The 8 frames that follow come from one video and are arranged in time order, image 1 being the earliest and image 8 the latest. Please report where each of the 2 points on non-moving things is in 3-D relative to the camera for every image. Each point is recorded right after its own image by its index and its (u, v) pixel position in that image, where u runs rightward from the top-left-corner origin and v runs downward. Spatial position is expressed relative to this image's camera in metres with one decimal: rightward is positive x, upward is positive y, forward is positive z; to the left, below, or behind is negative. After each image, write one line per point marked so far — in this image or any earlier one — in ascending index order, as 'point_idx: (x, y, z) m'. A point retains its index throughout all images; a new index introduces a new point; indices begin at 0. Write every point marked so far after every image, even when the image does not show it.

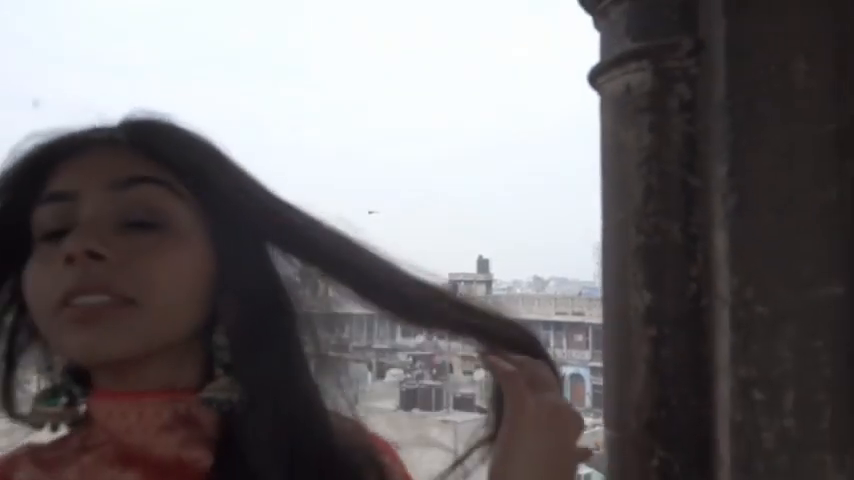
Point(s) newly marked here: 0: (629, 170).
0: (+0.3, +0.1, +0.9) m
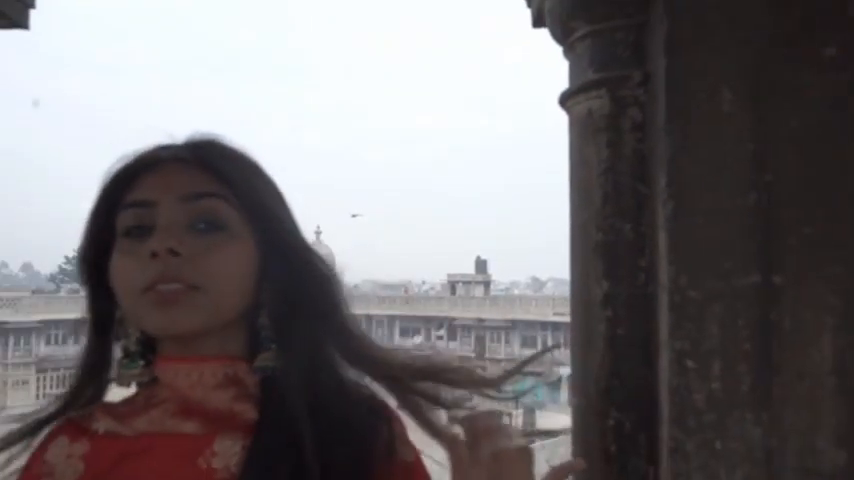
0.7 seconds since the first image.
0: (+0.3, +0.1, +1.1) m
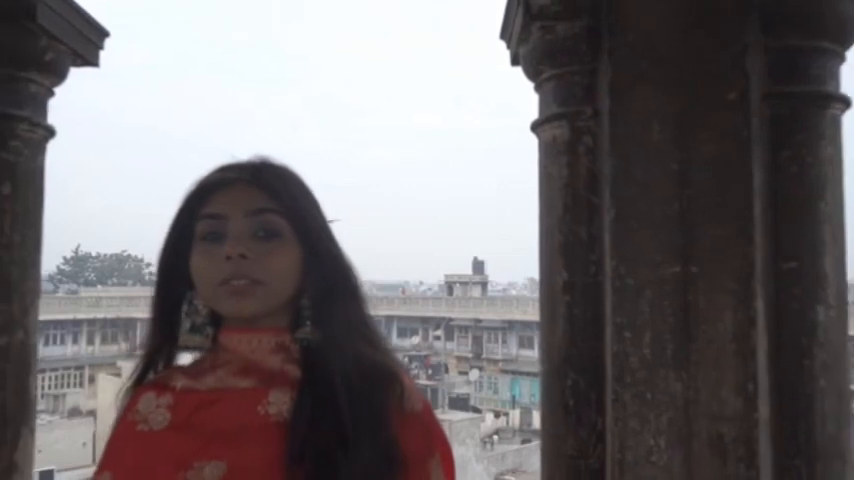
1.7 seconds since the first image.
0: (+0.2, +0.1, +1.4) m
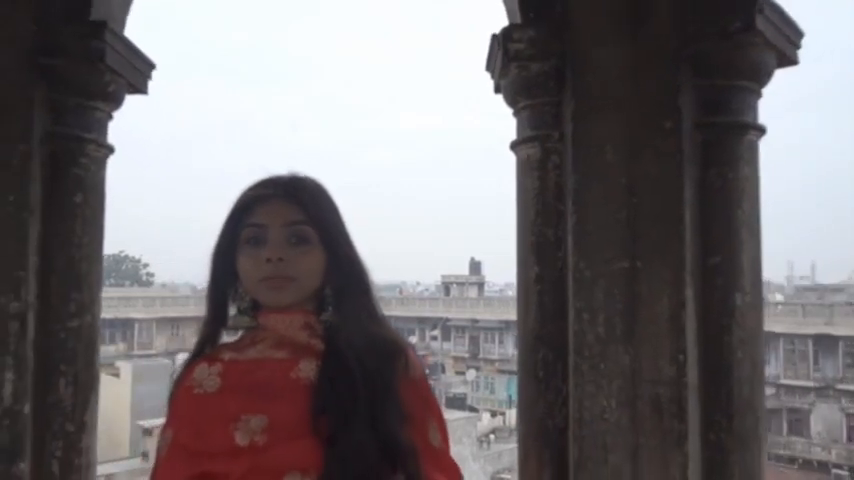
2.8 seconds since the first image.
0: (+0.2, +0.1, +1.7) m
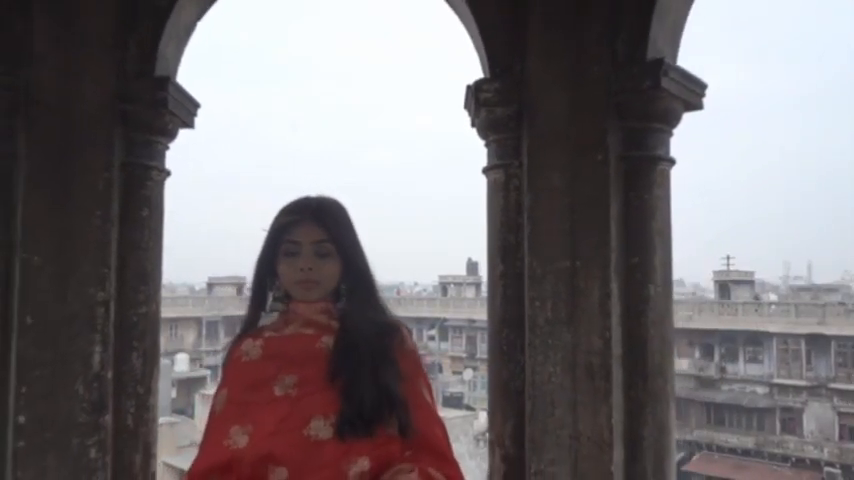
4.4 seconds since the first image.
0: (+0.2, +0.1, +2.1) m
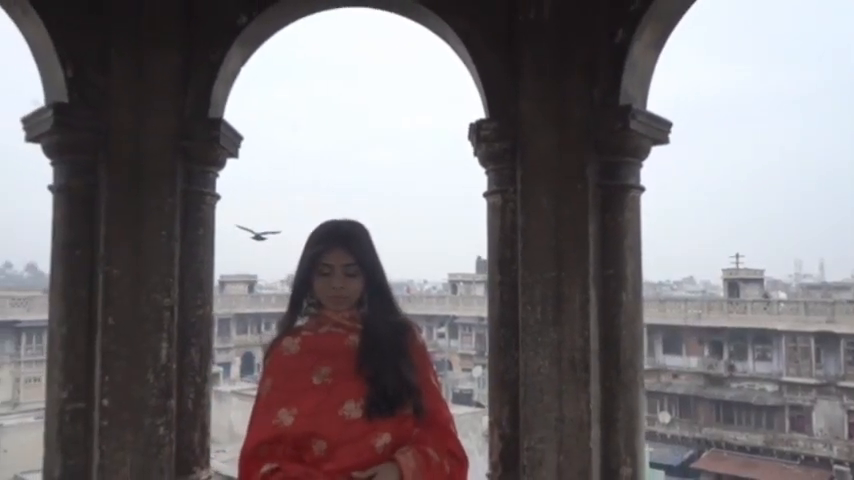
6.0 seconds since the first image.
0: (+0.2, 0.0, +2.6) m
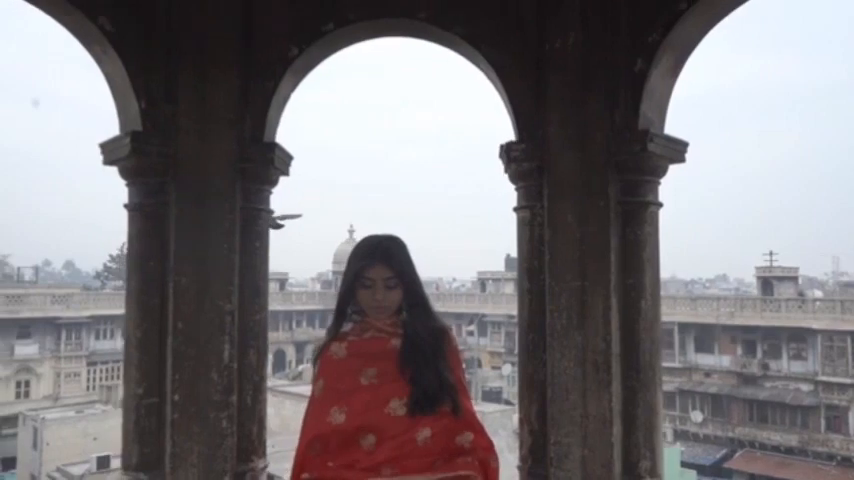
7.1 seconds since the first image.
0: (+0.4, 0.0, +2.8) m
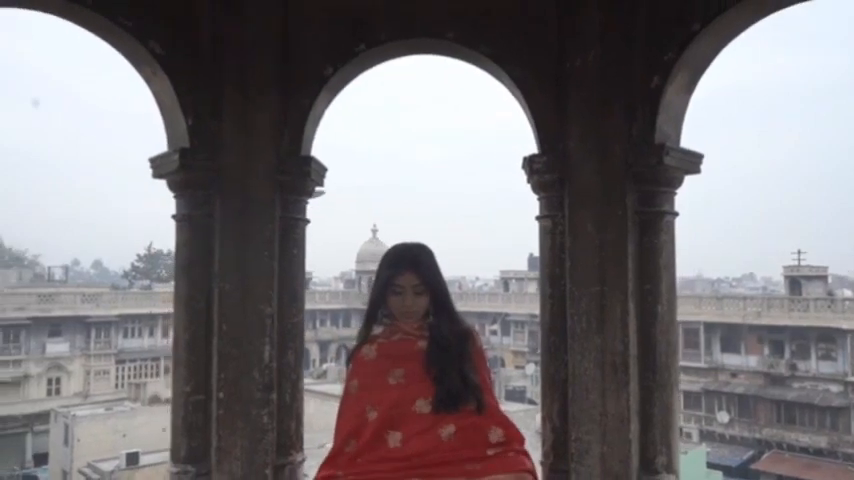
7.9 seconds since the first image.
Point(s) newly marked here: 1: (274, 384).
0: (+0.5, 0.0, +2.9) m
1: (-0.6, -0.6, +2.9) m
